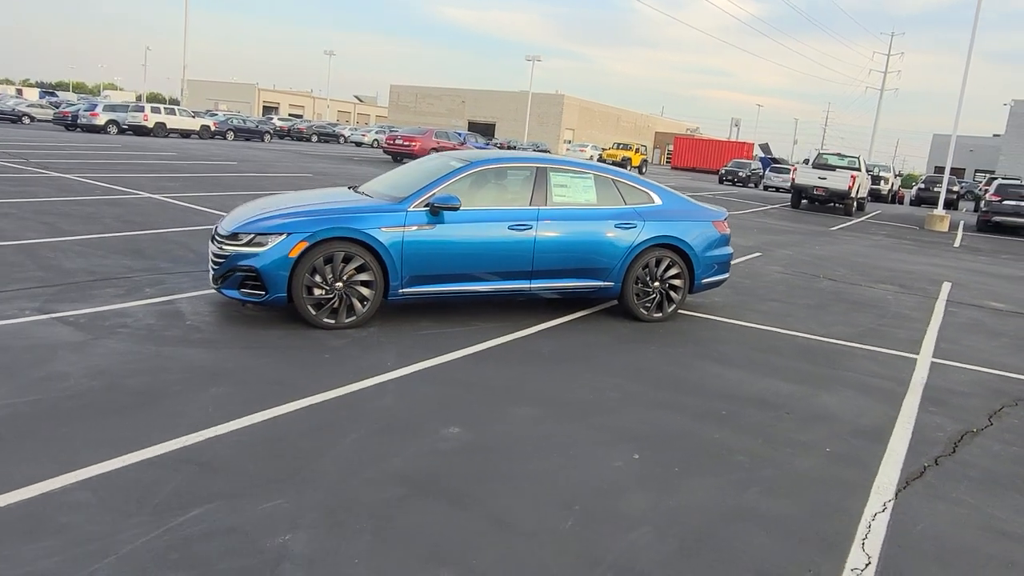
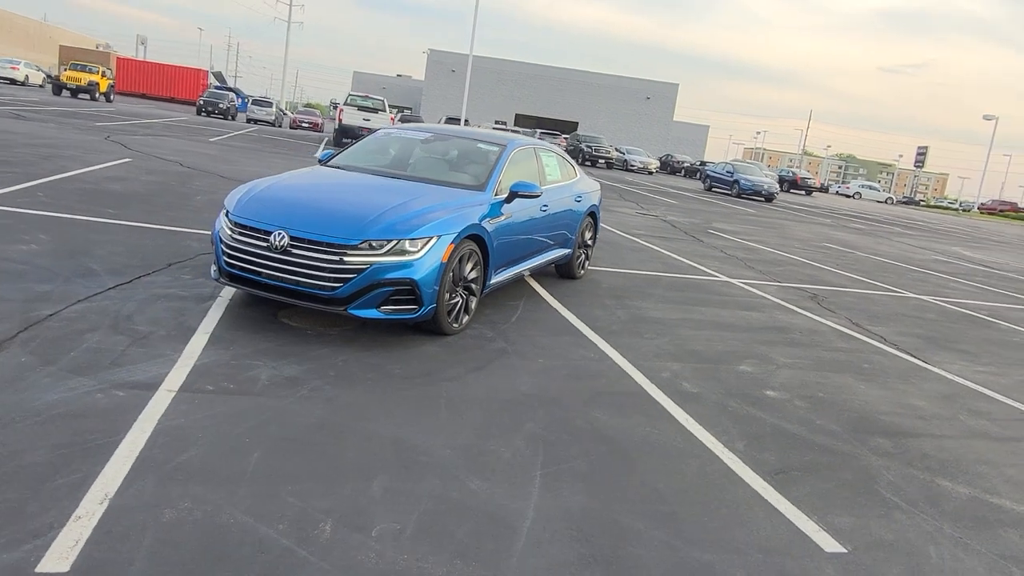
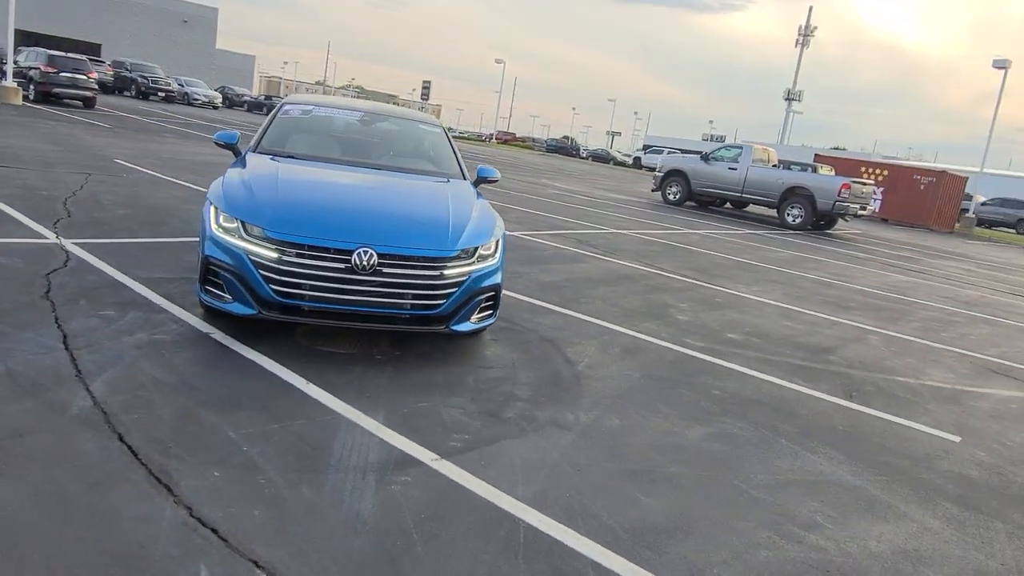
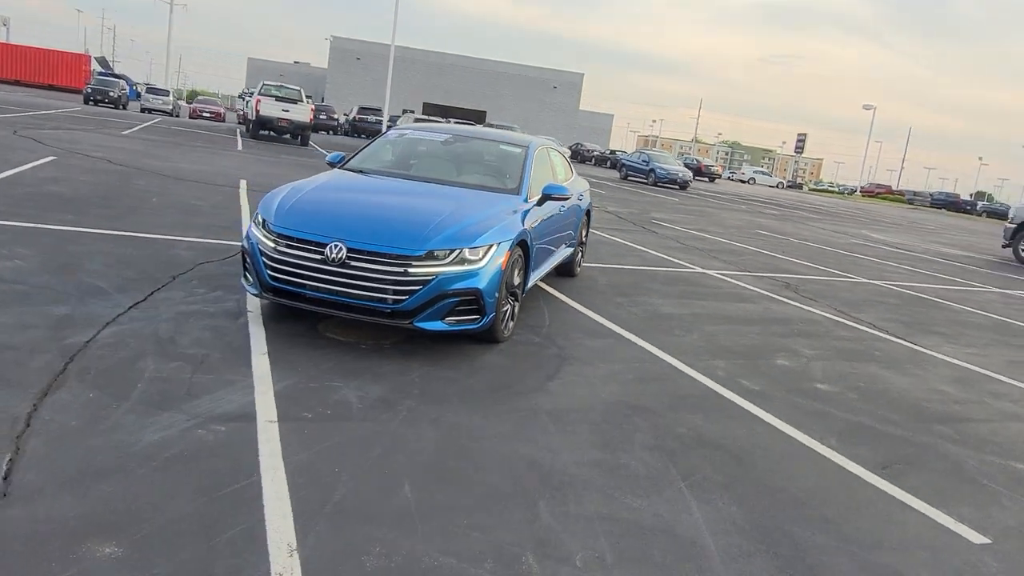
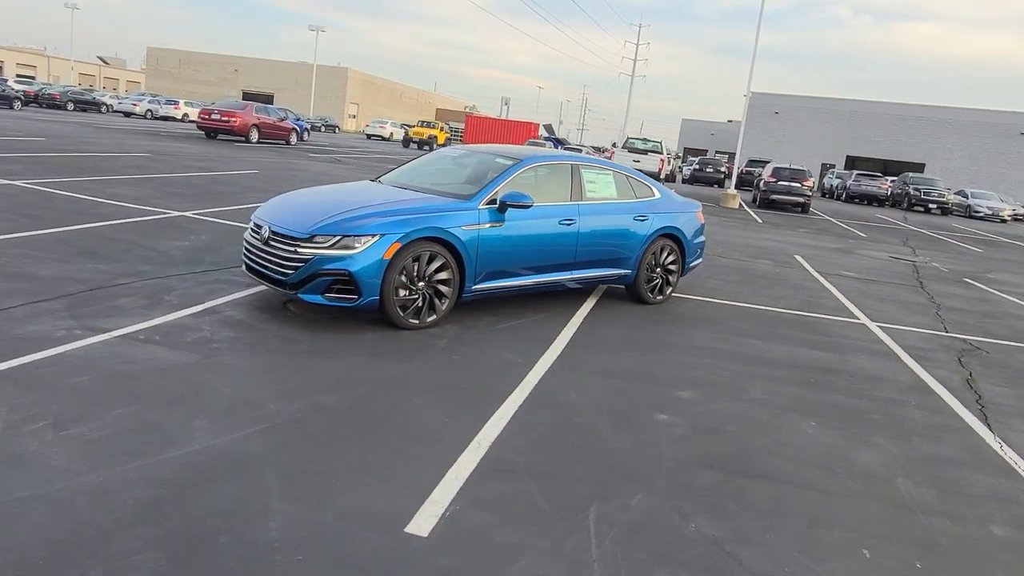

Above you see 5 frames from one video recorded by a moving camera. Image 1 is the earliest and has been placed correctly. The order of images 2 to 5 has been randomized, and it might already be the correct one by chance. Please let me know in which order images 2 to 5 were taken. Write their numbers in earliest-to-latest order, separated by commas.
5, 2, 4, 3
